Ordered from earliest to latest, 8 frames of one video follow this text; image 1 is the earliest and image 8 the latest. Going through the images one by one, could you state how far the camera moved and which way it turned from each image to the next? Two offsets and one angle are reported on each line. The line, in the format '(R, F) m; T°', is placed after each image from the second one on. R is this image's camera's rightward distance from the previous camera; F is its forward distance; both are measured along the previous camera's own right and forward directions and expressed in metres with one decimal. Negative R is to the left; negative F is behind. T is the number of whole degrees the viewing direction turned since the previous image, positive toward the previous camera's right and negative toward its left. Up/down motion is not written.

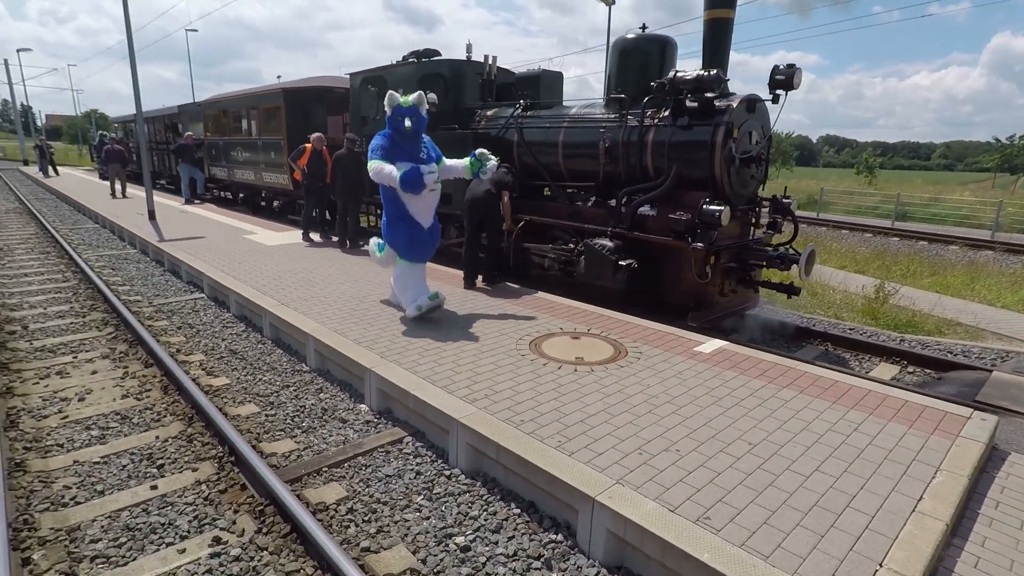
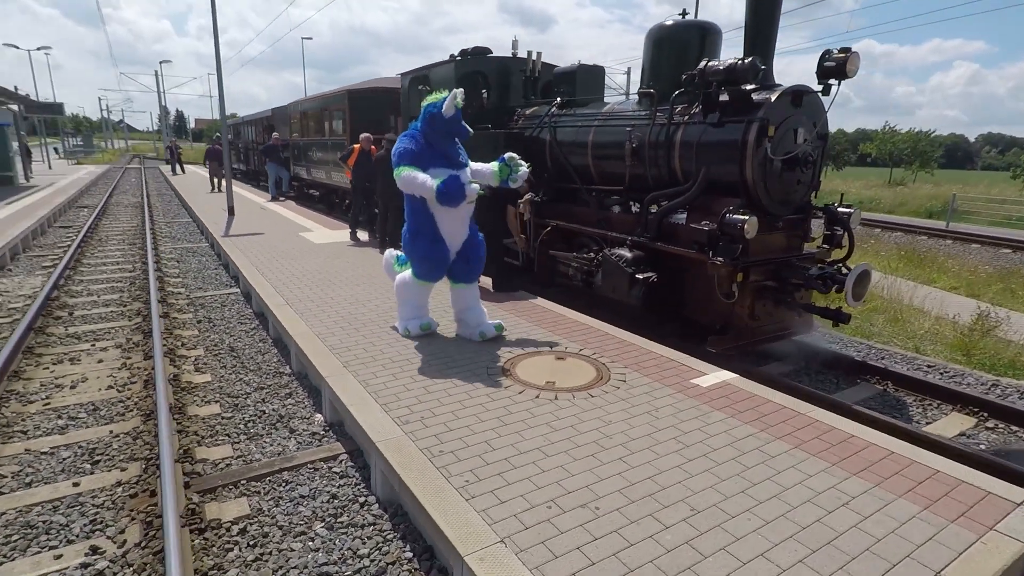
(+1.0, +0.5) m; -10°
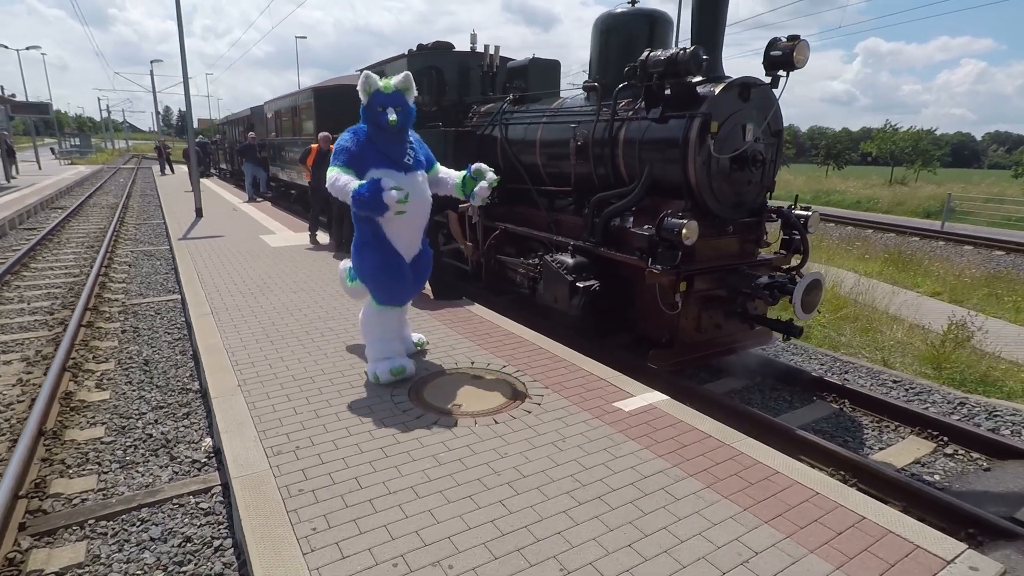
(+0.7, +0.4) m; -1°
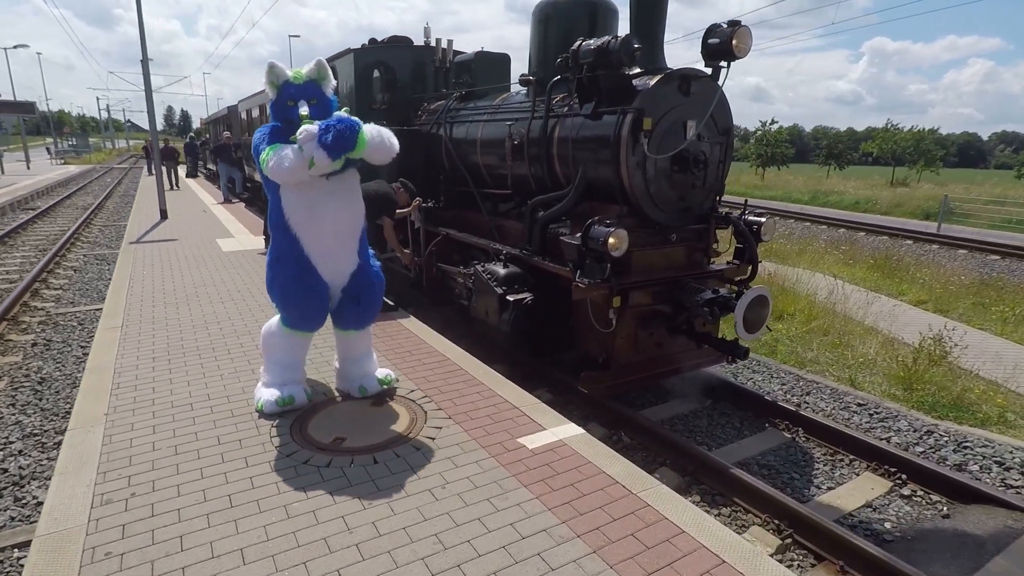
(+0.7, +0.5) m; 0°
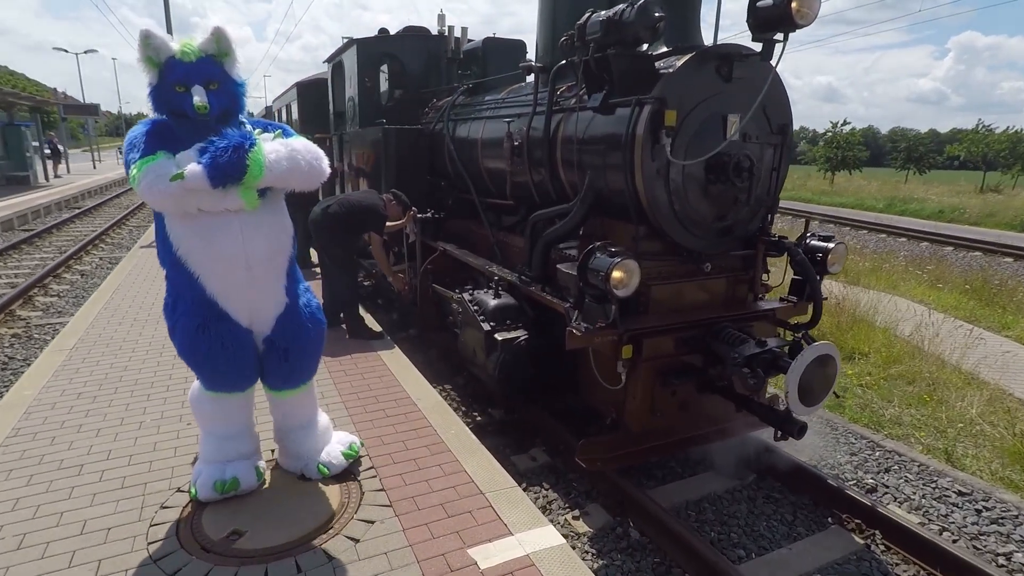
(+0.4, +1.0) m; -5°
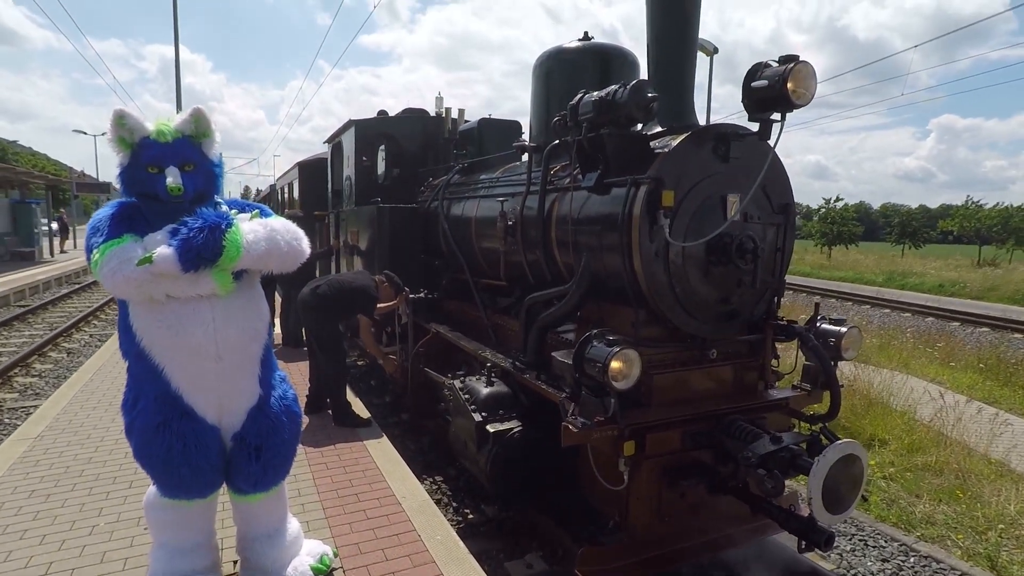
(+0.1, +0.2) m; 0°
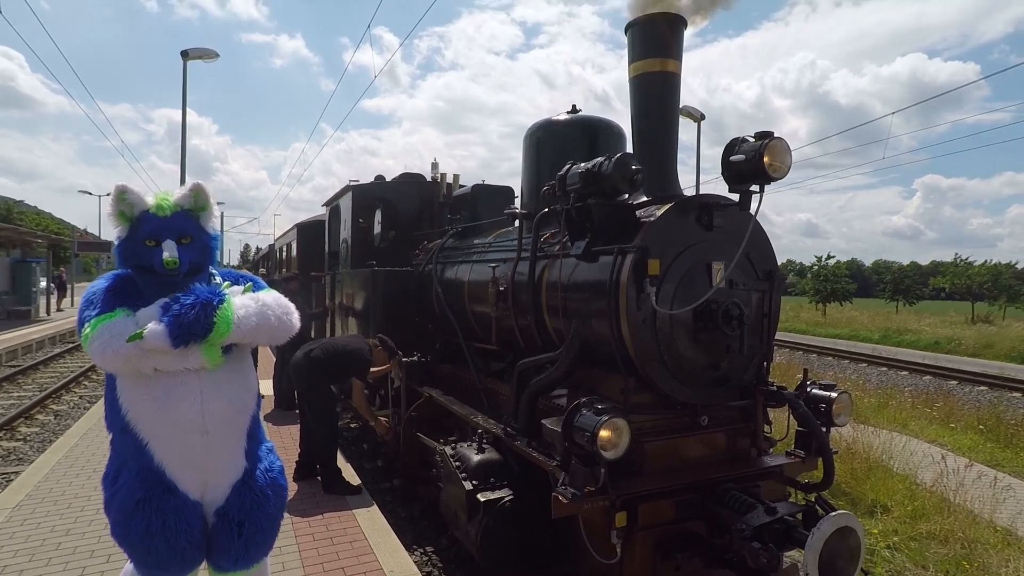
(0.0, 0.0) m; 0°
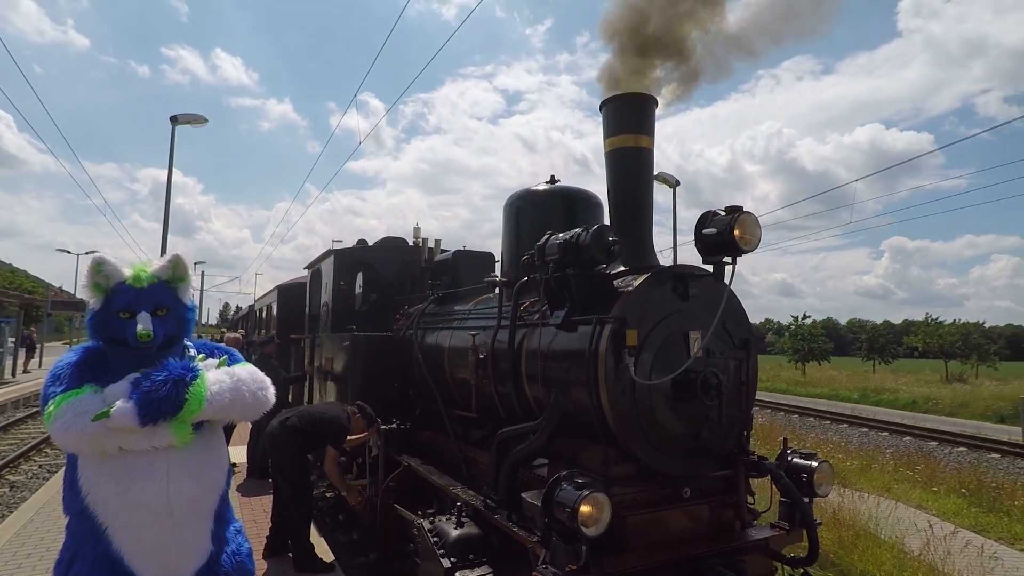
(0.0, 0.0) m; +2°
